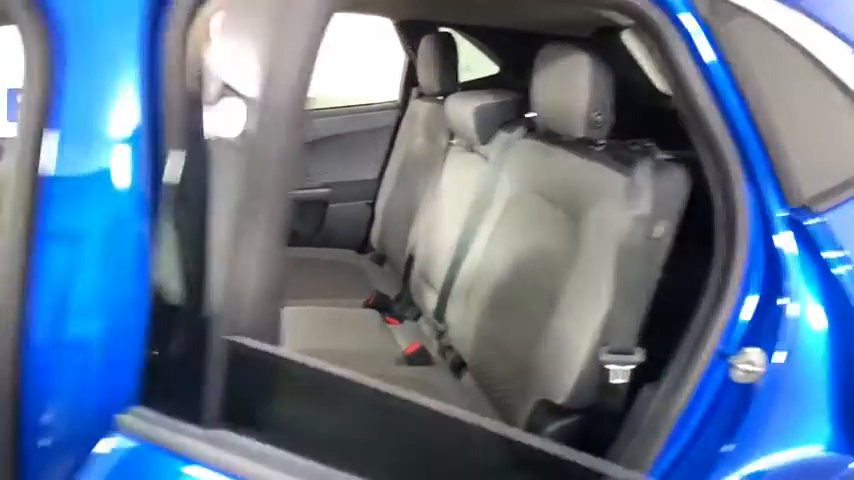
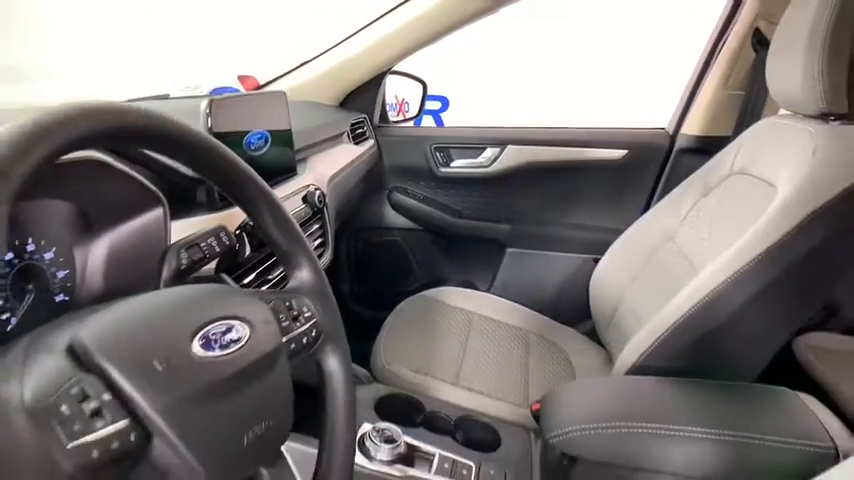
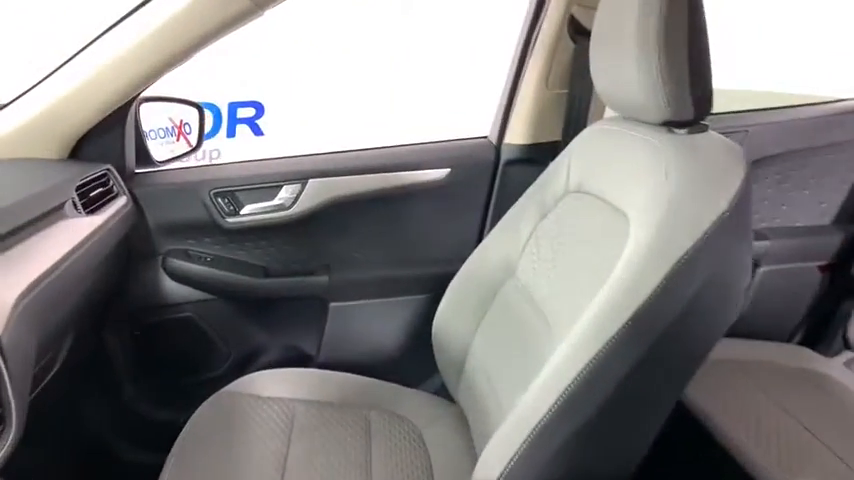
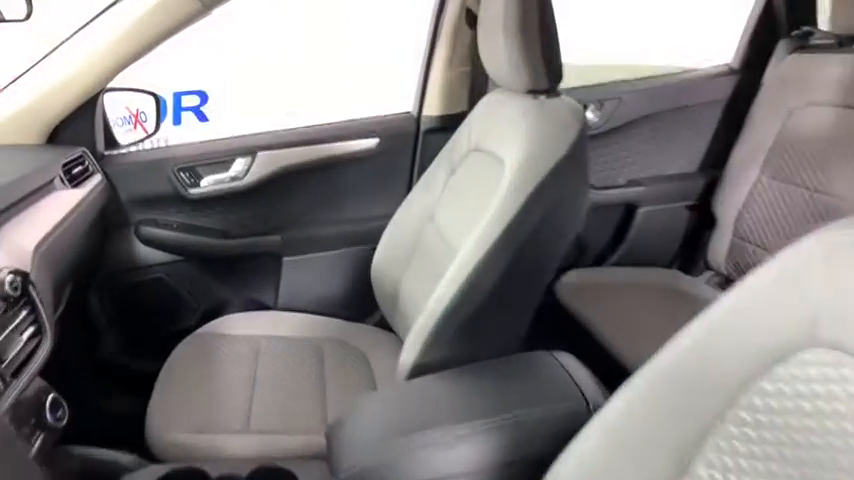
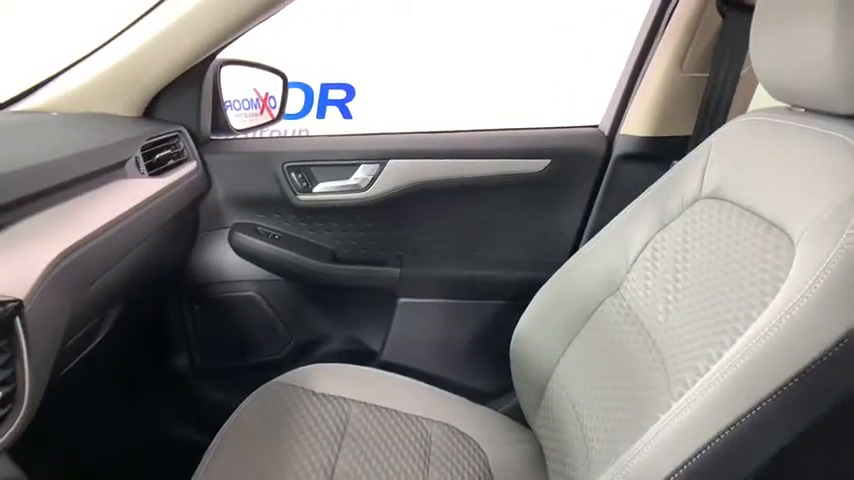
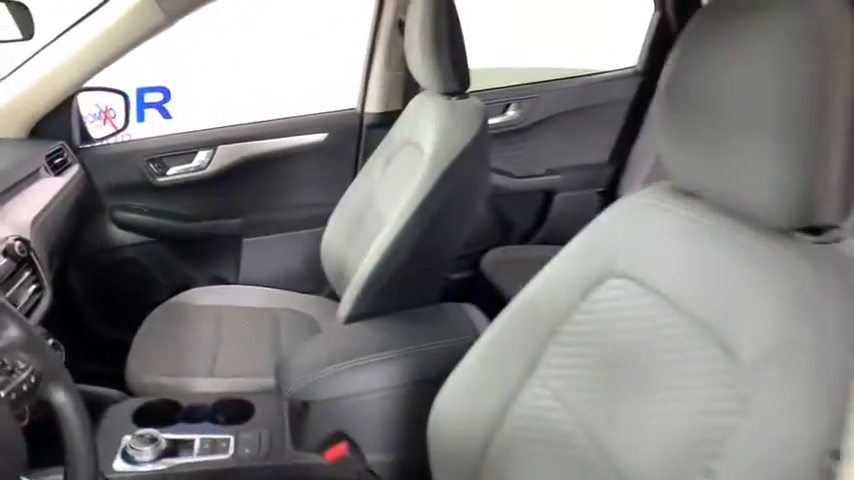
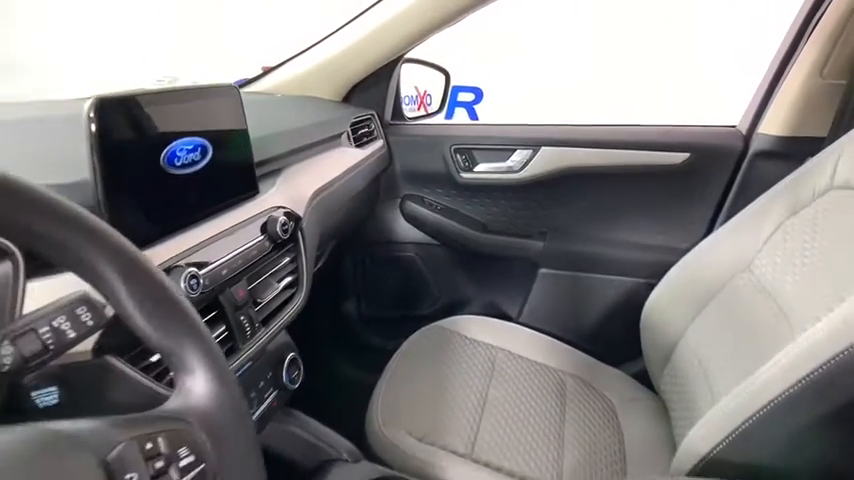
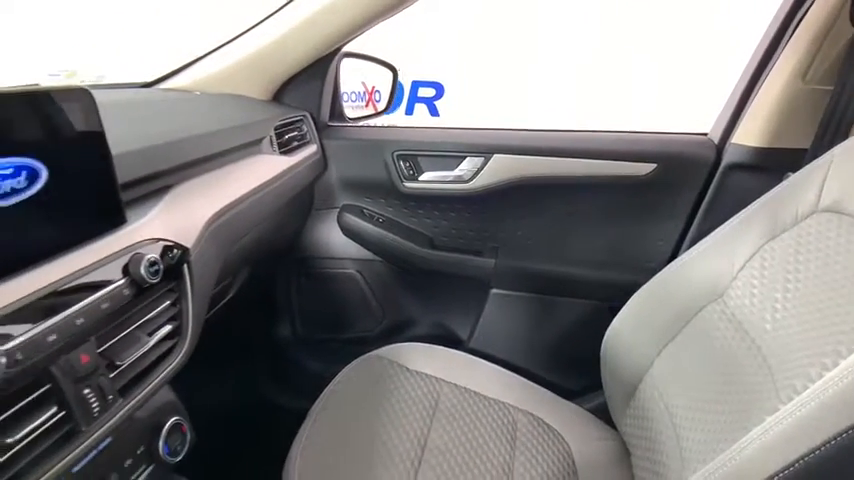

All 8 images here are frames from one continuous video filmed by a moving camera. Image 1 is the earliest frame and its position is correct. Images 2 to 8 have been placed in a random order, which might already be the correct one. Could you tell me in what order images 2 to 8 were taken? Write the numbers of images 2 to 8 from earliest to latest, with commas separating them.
6, 4, 3, 5, 8, 7, 2
